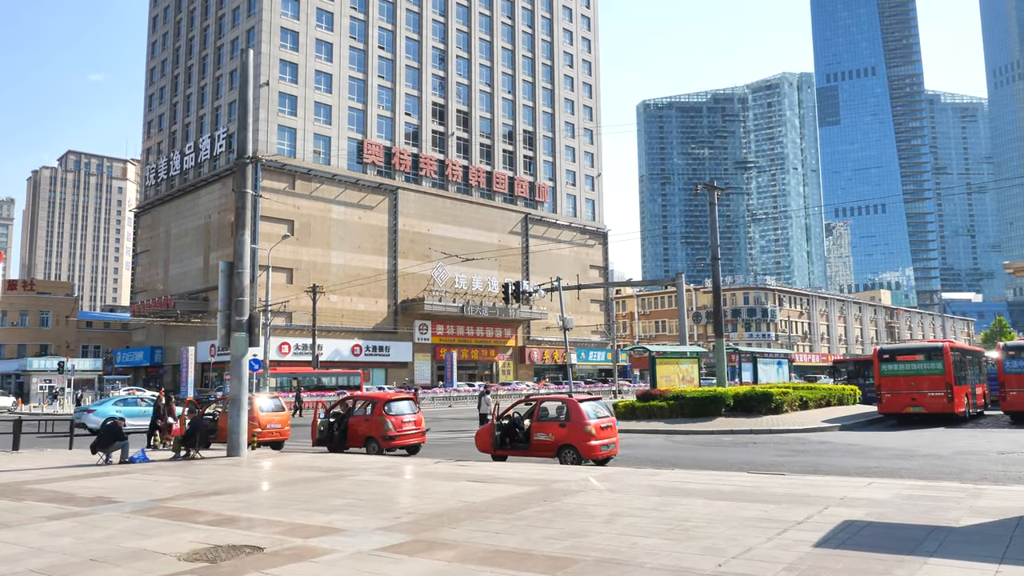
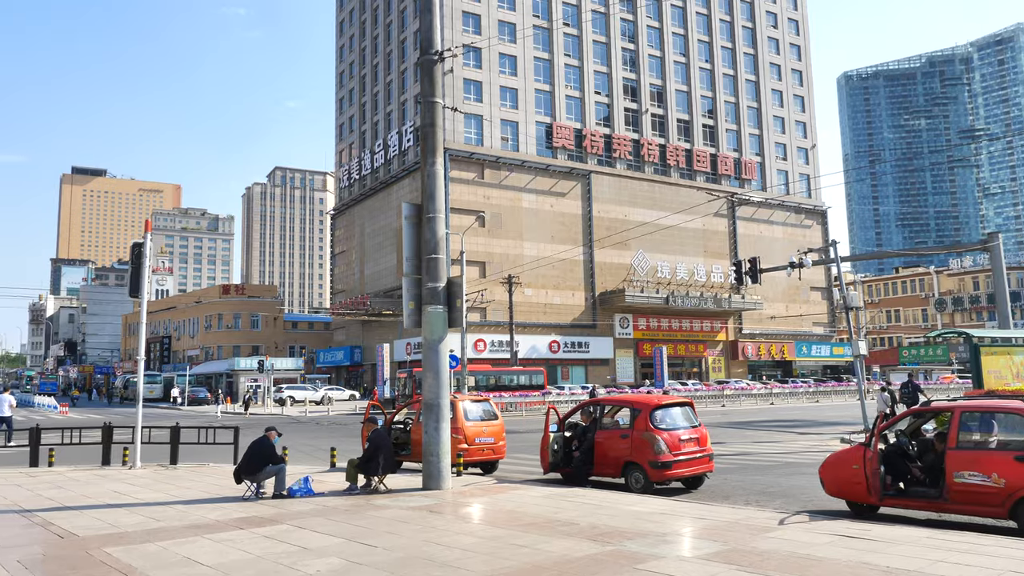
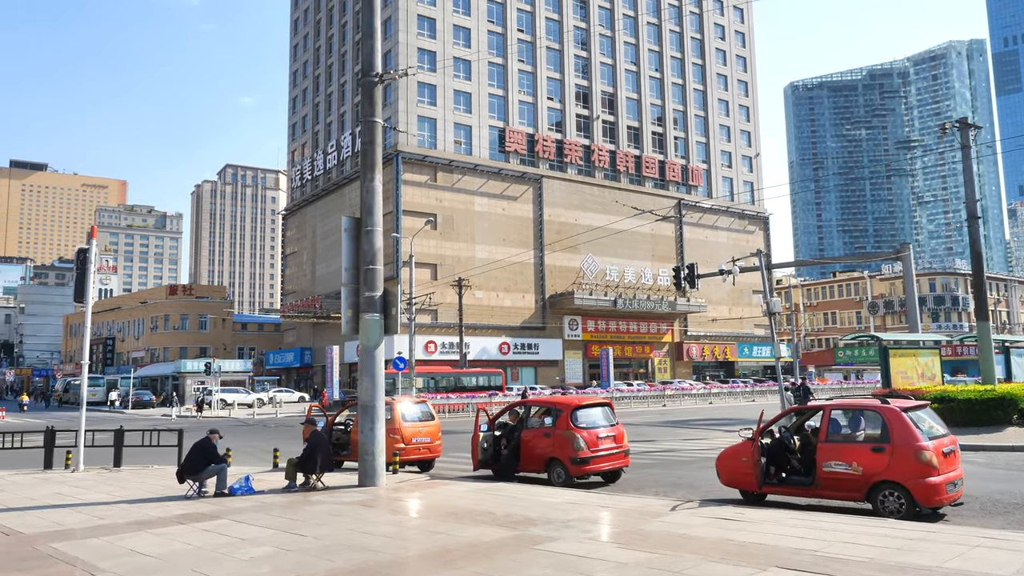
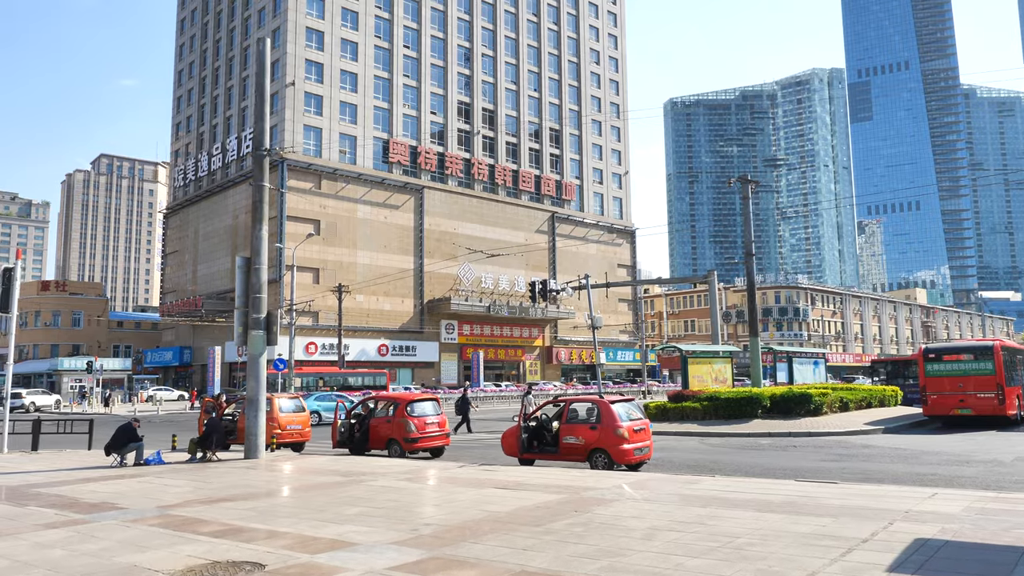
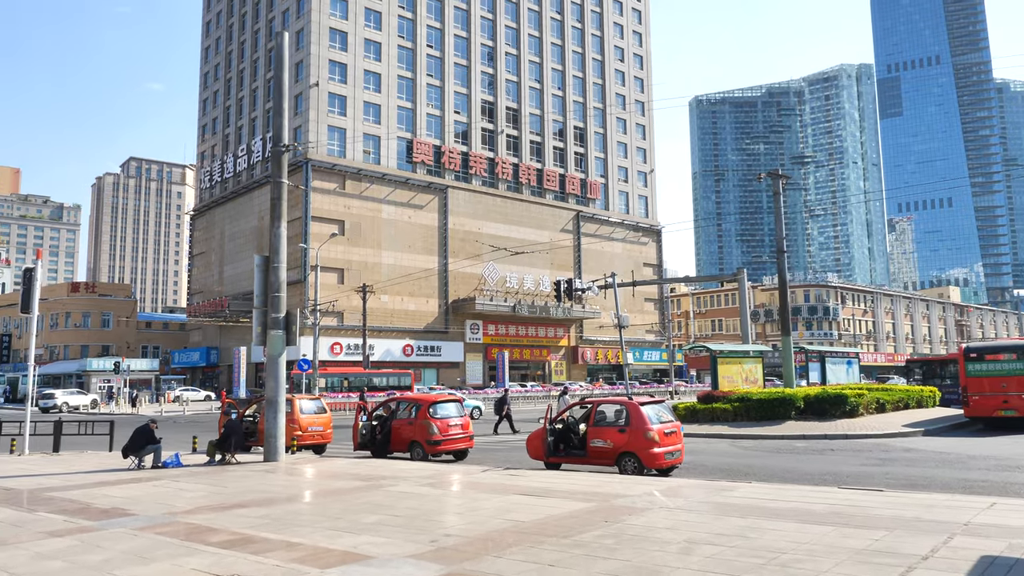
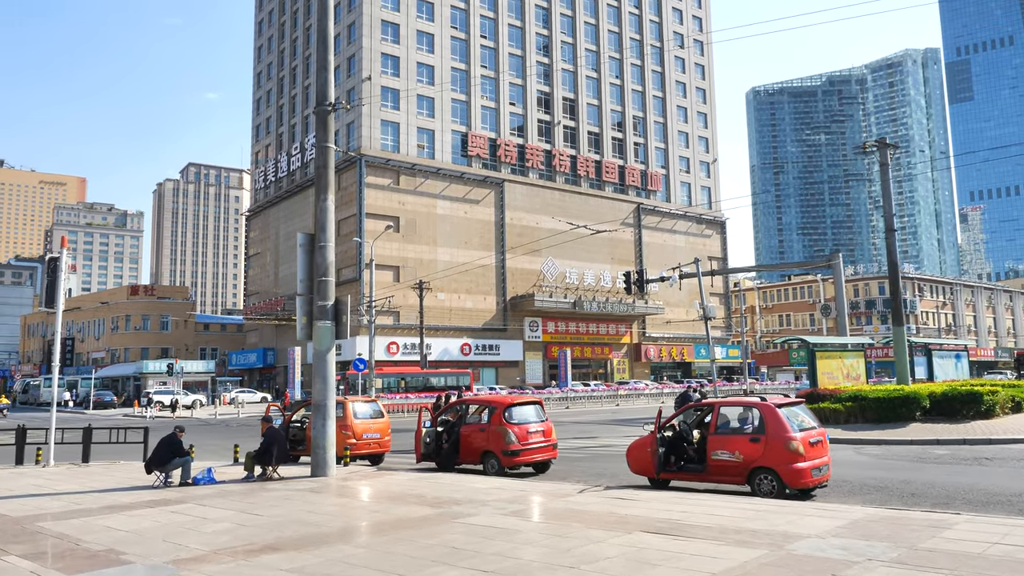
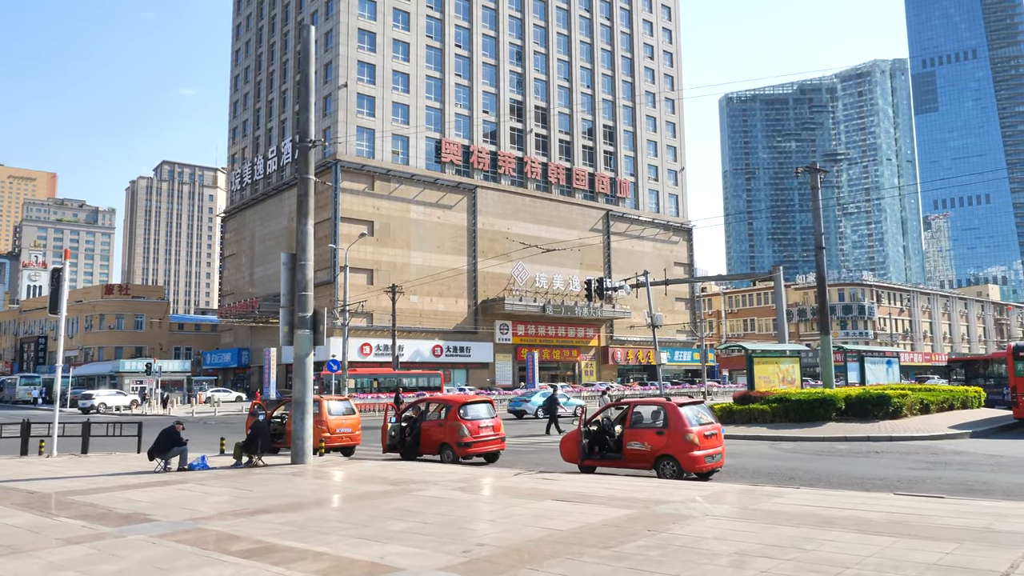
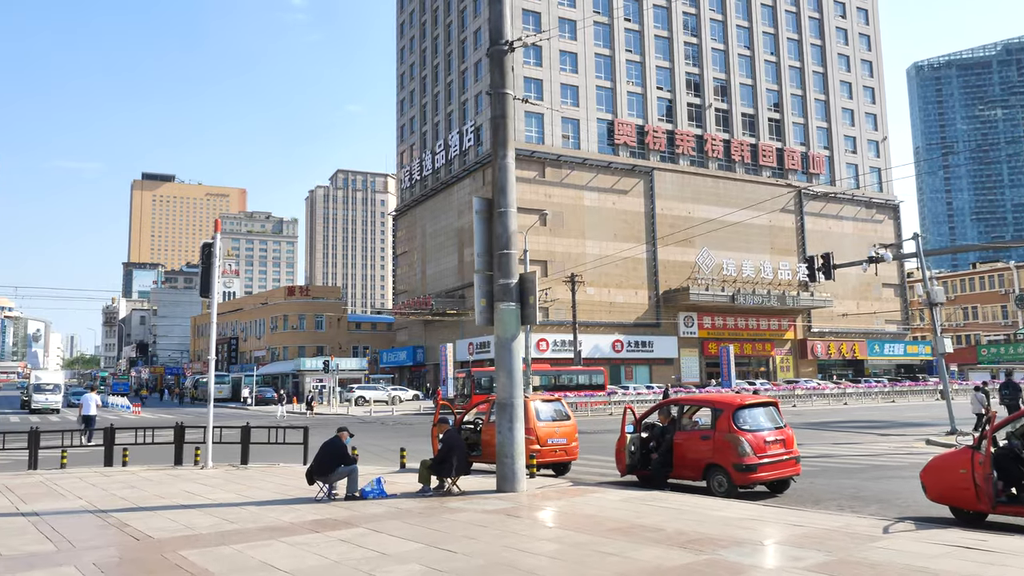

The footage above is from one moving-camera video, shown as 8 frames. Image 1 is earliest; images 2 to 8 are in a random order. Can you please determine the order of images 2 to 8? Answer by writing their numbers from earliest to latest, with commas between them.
4, 5, 7, 6, 3, 2, 8
